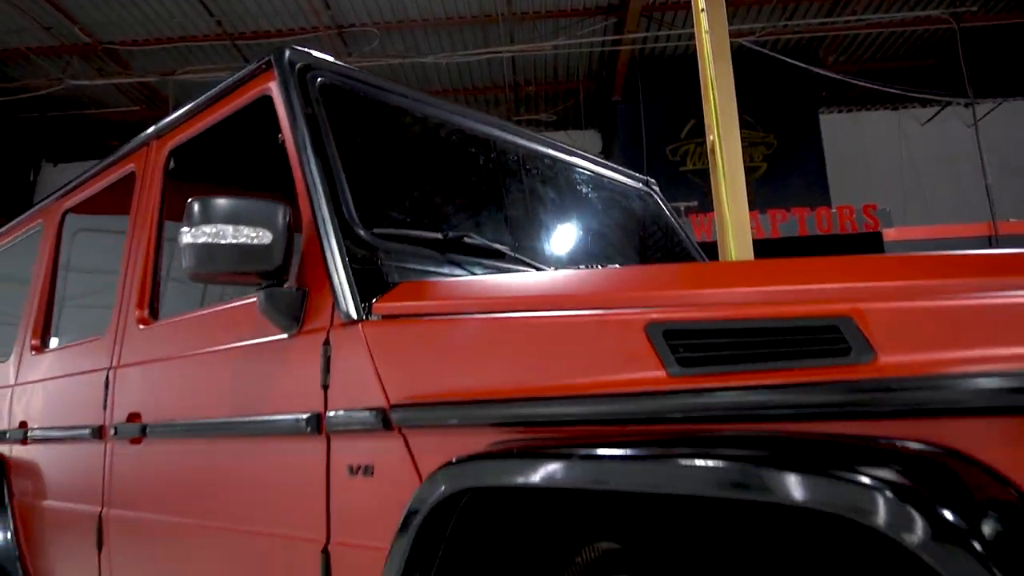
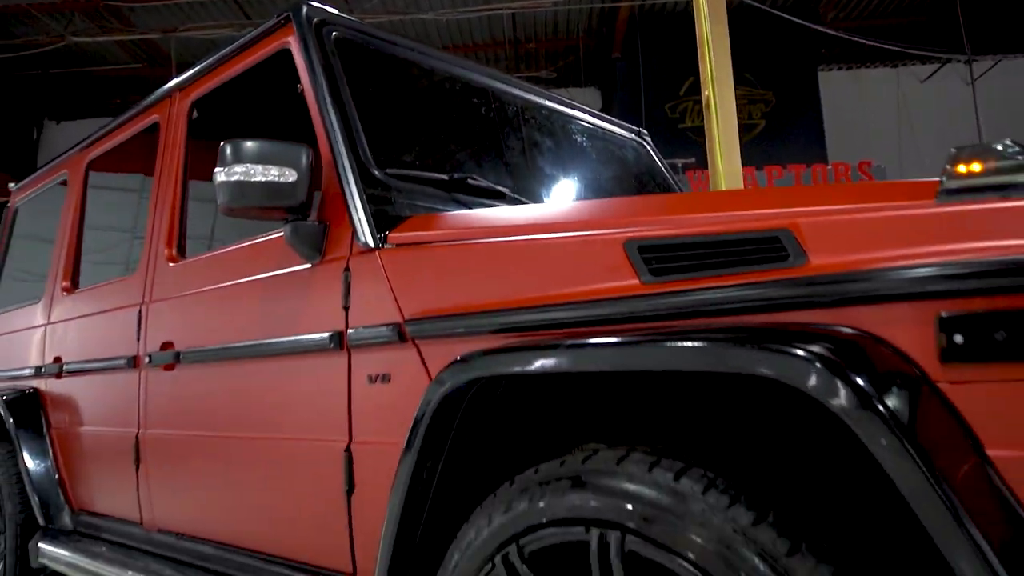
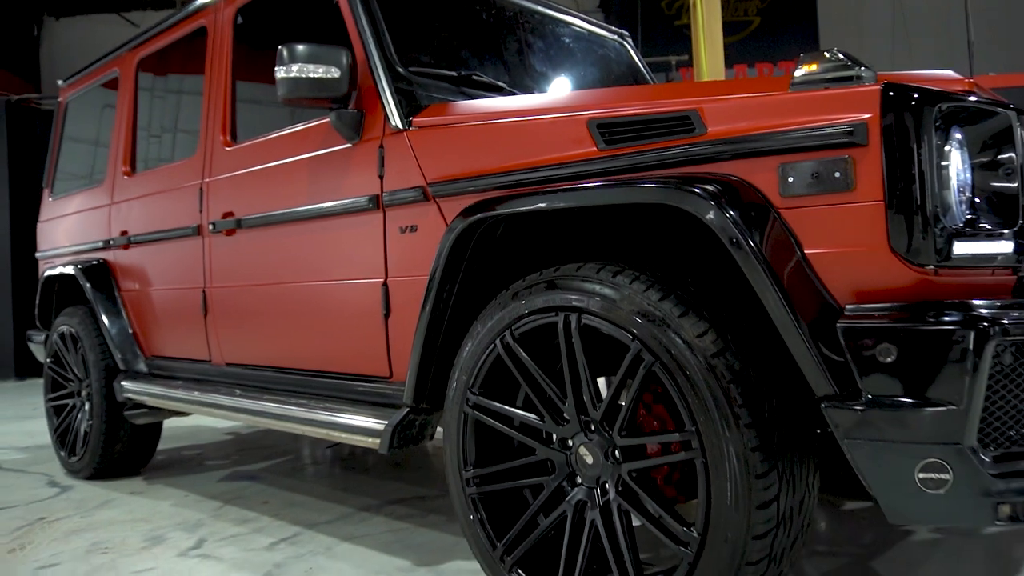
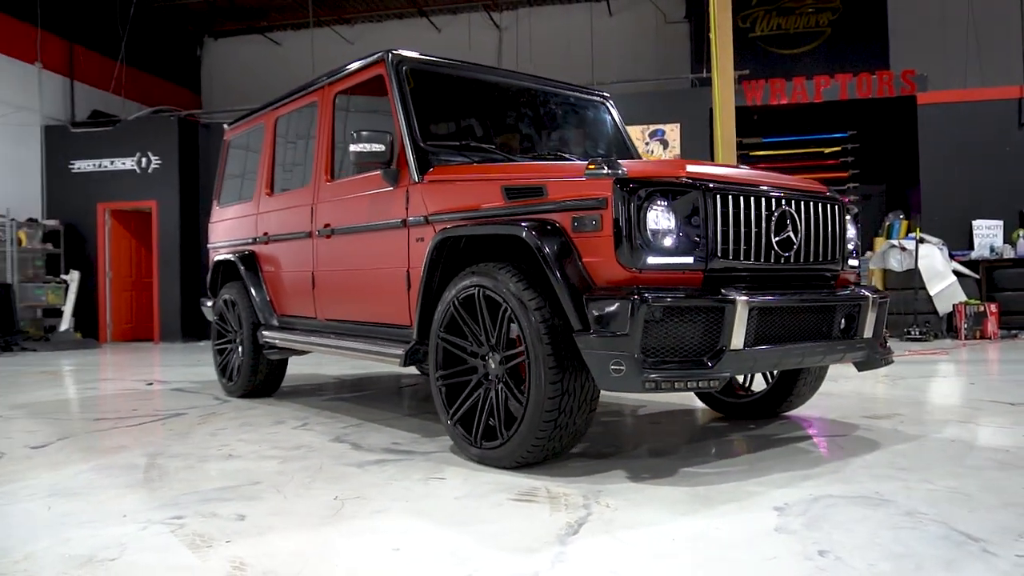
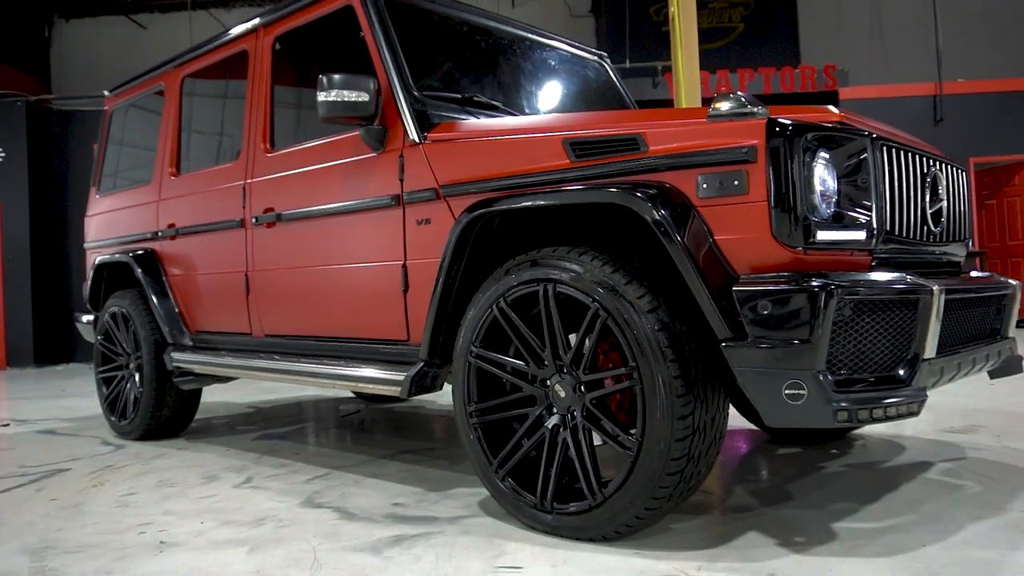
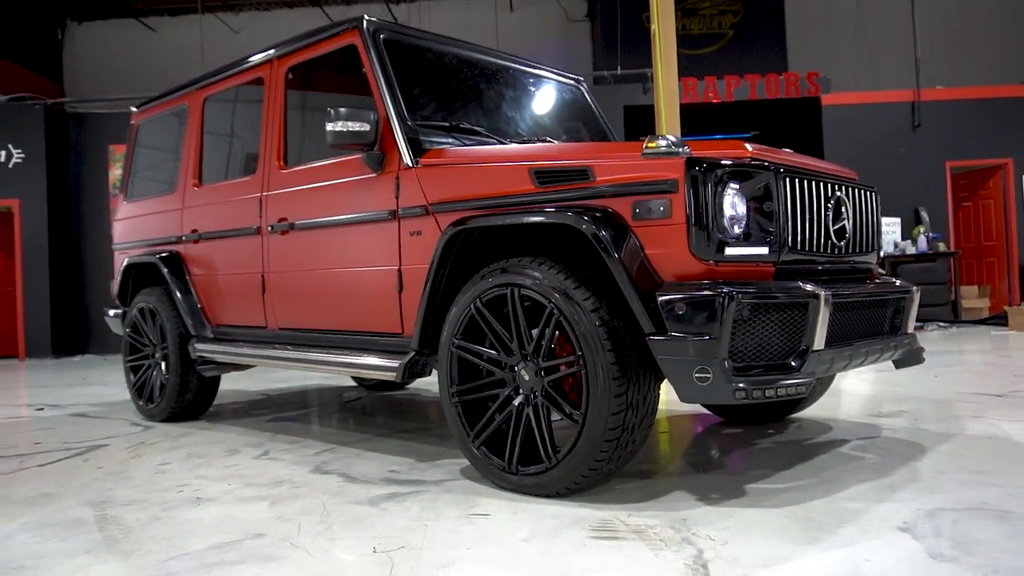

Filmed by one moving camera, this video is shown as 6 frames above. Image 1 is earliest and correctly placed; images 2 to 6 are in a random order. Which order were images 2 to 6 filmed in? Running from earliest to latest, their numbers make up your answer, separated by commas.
2, 3, 5, 6, 4
